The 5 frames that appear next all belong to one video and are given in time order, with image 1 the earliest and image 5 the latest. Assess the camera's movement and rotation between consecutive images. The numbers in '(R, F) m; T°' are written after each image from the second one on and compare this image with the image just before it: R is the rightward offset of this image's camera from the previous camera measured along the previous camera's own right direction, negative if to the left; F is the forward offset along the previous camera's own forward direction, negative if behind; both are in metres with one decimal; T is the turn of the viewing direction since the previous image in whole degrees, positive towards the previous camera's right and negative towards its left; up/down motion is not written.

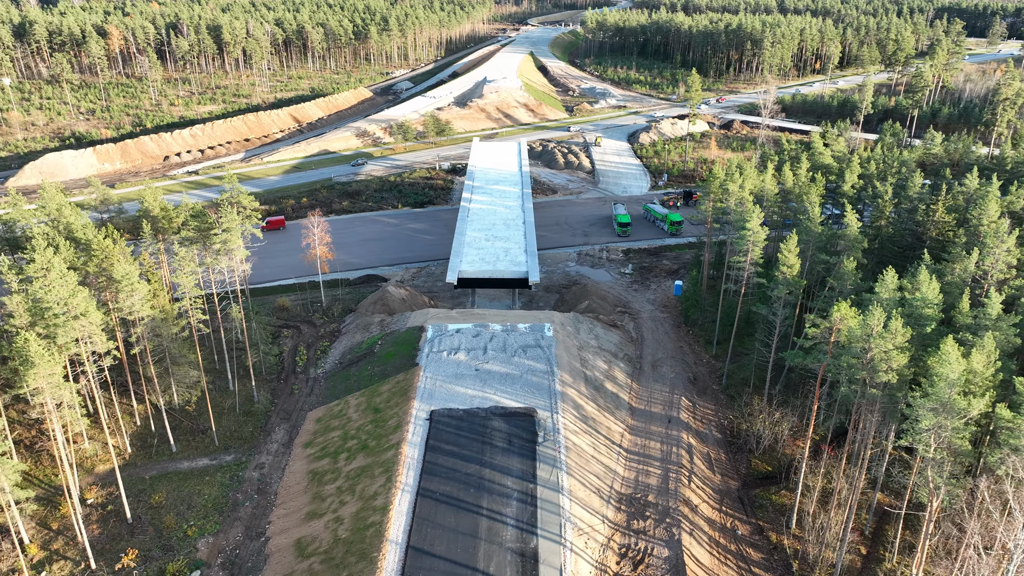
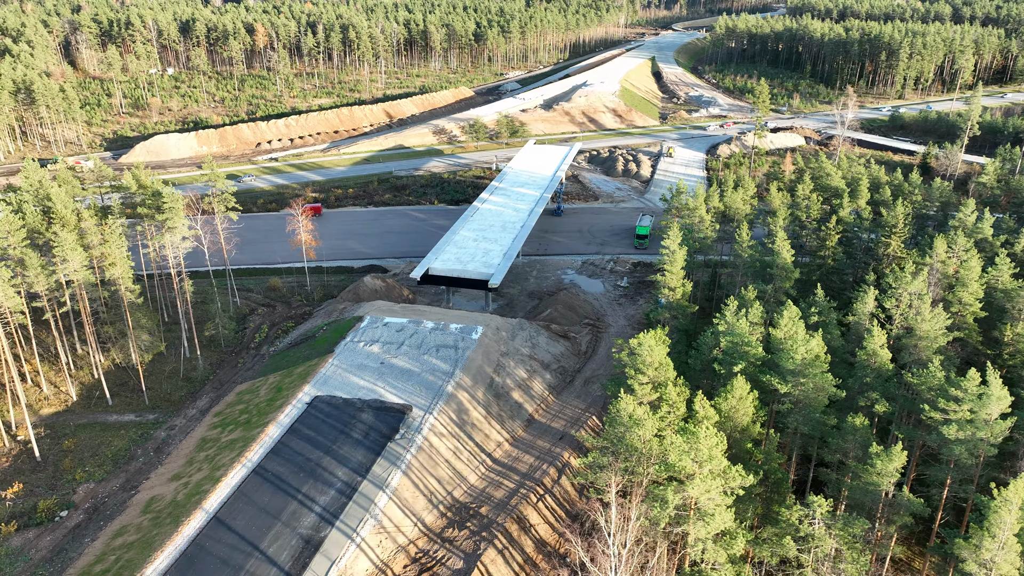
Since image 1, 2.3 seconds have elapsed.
(+11.4, +1.2) m; -12°
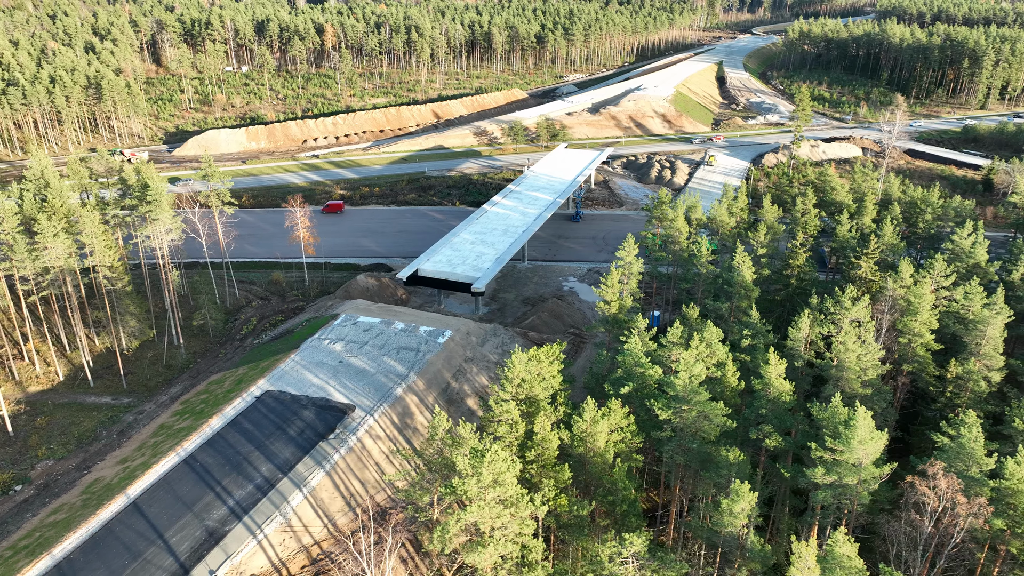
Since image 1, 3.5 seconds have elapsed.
(+5.7, +0.9) m; -6°
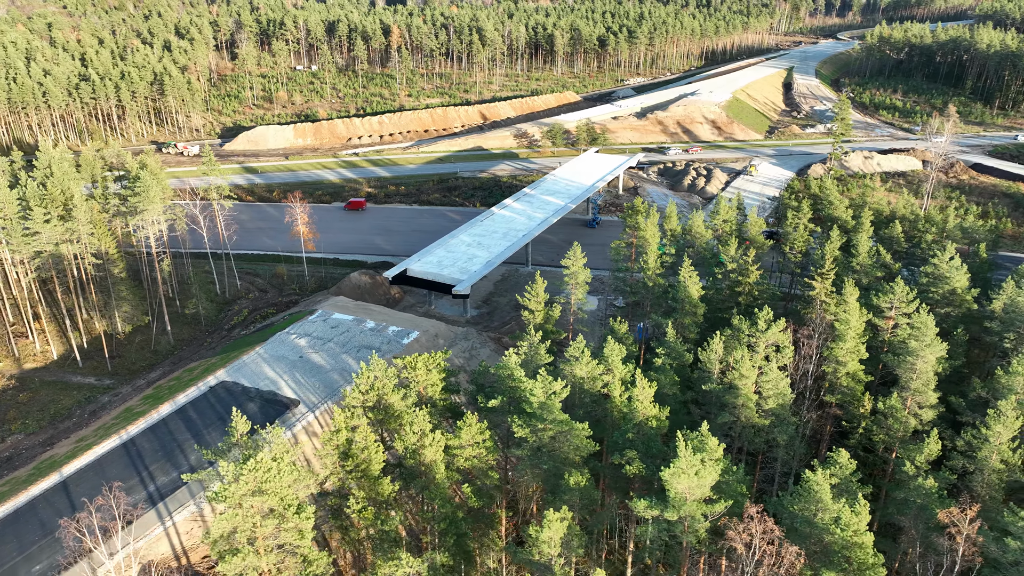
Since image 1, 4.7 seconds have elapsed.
(+5.7, +0.8) m; -6°
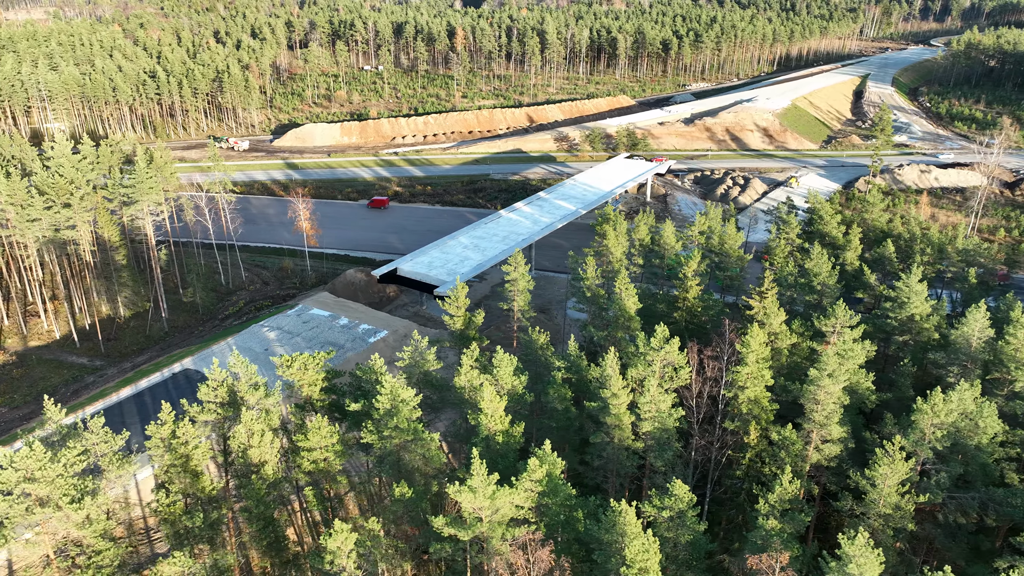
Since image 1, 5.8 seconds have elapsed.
(+5.7, +0.8) m; -6°
